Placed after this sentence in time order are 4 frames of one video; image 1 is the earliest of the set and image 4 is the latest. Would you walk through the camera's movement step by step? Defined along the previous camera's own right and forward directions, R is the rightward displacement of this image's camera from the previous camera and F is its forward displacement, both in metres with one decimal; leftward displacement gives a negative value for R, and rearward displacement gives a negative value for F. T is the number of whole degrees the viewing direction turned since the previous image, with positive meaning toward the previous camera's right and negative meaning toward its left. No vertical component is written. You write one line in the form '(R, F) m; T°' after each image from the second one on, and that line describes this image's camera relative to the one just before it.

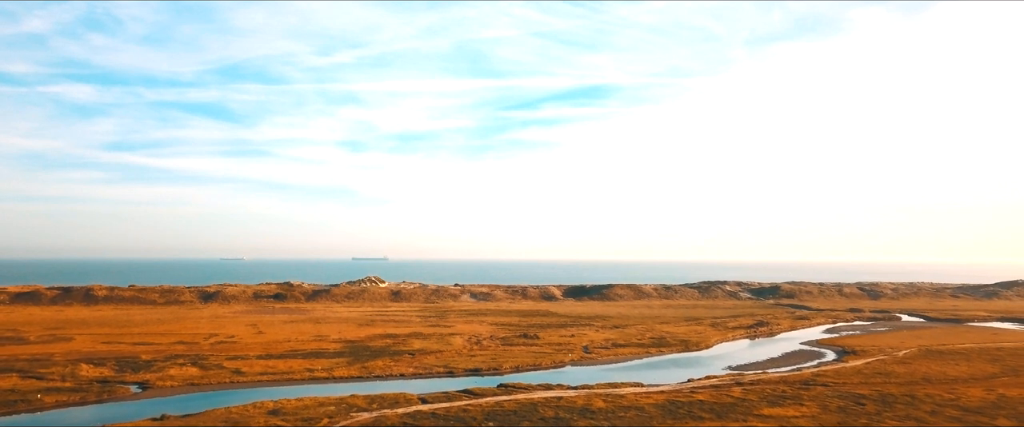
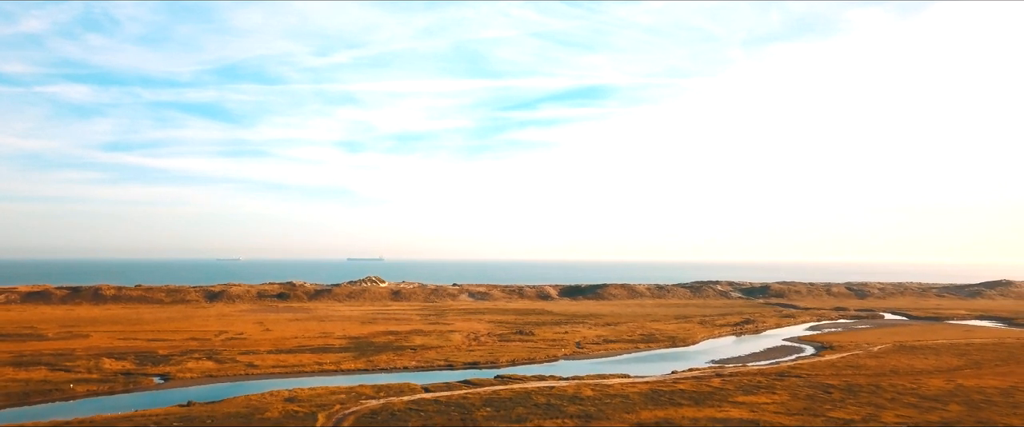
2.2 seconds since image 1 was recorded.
(+0.1, -2.4) m; 0°
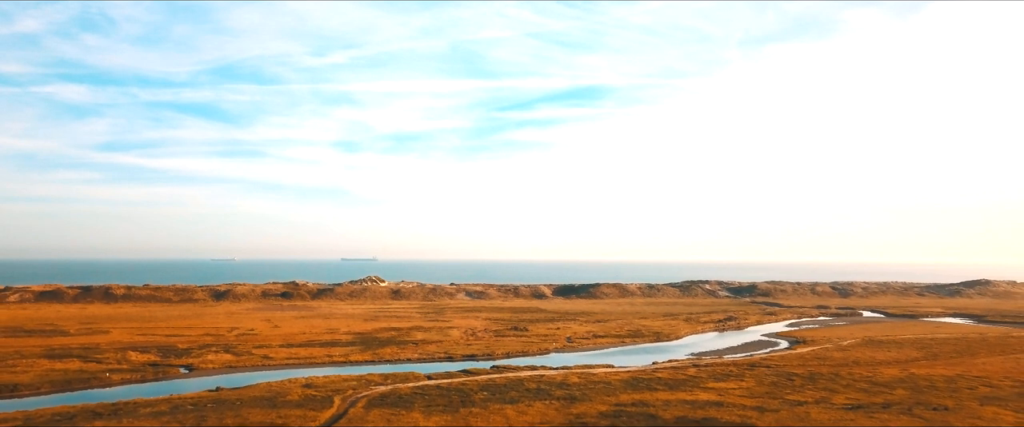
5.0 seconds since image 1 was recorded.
(+0.1, -3.3) m; 0°
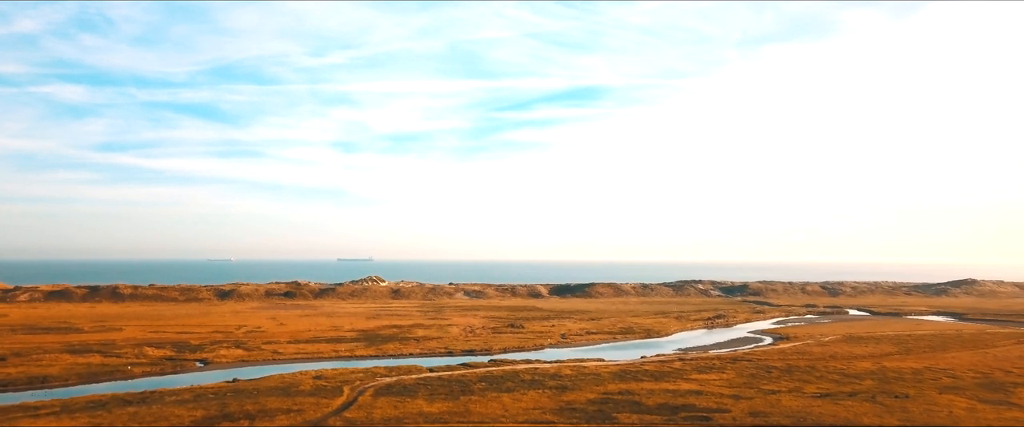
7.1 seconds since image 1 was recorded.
(+0.1, -2.3) m; 0°
